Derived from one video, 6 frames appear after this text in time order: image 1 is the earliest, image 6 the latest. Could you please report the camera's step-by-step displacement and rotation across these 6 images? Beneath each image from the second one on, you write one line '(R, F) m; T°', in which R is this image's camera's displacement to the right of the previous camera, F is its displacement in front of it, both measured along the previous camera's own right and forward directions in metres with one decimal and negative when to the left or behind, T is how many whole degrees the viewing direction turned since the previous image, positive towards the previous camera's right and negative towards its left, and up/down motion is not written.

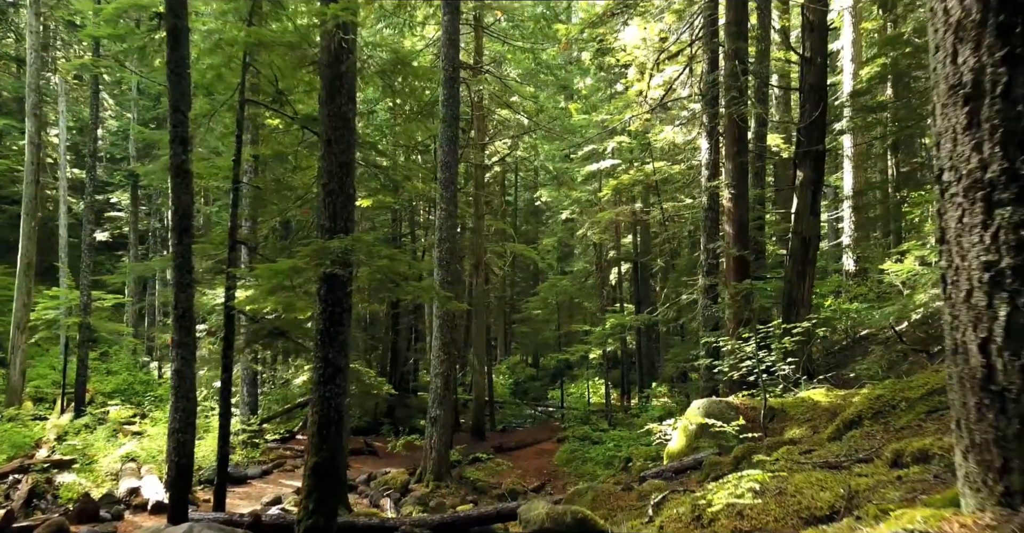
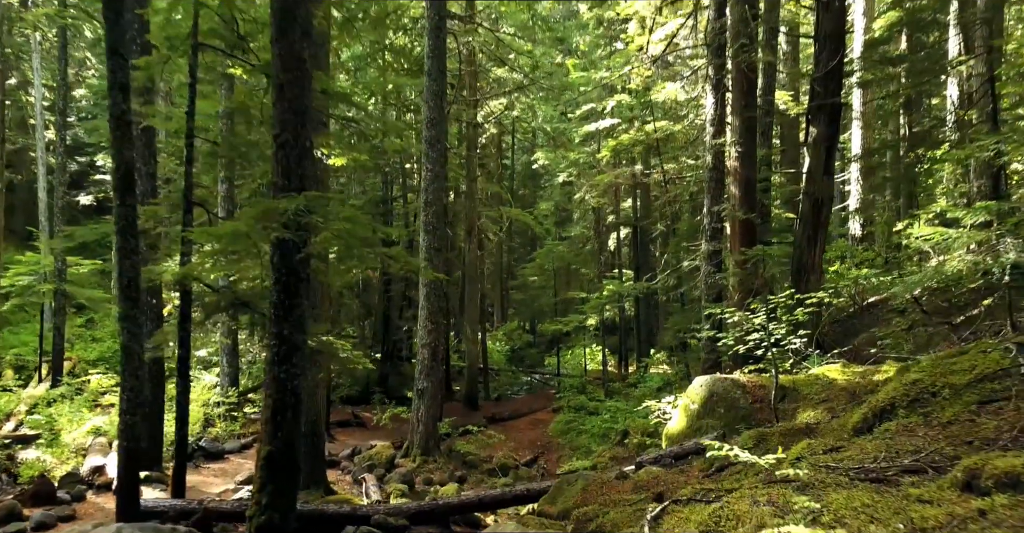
(+0.2, +1.0) m; 0°
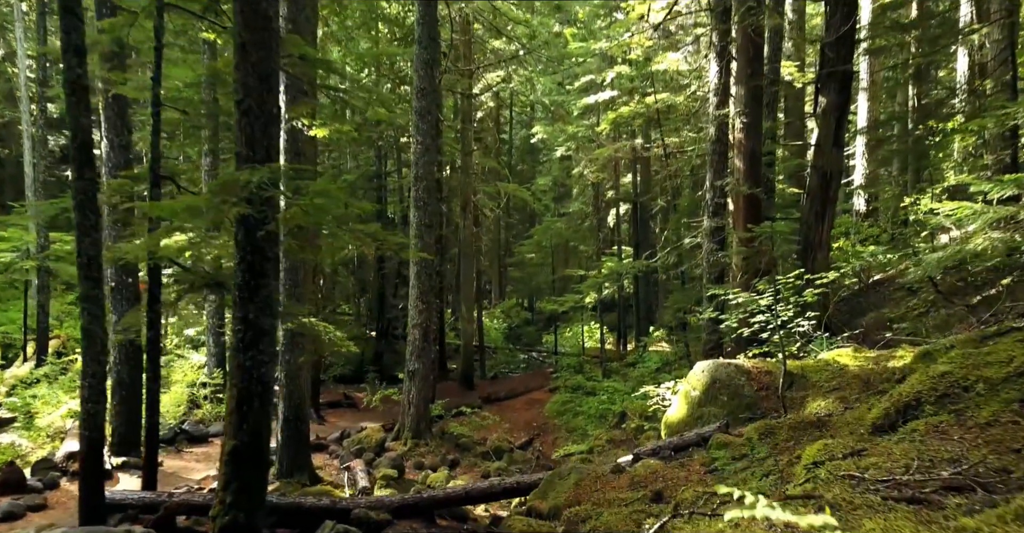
(+0.1, +0.6) m; 0°
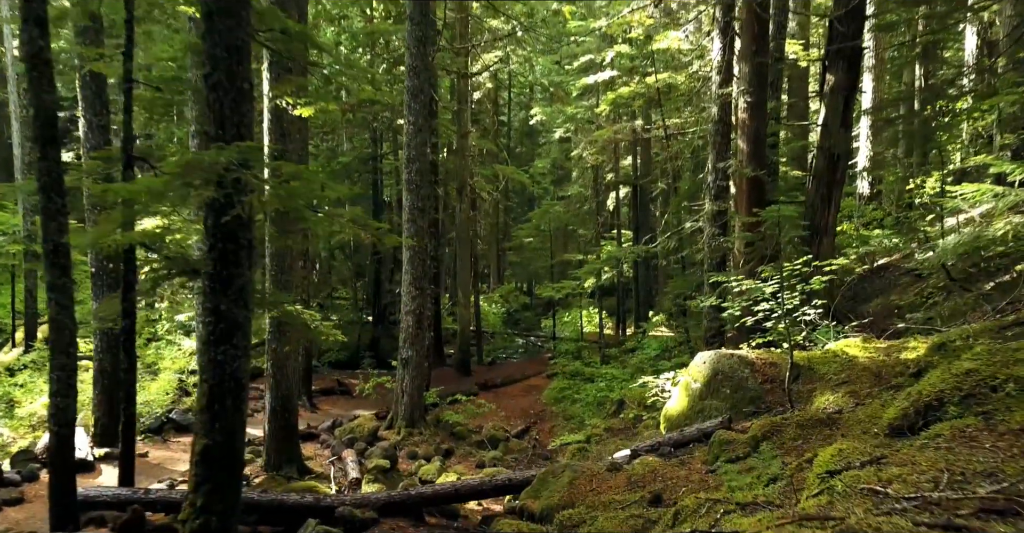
(+0.1, +0.4) m; 0°
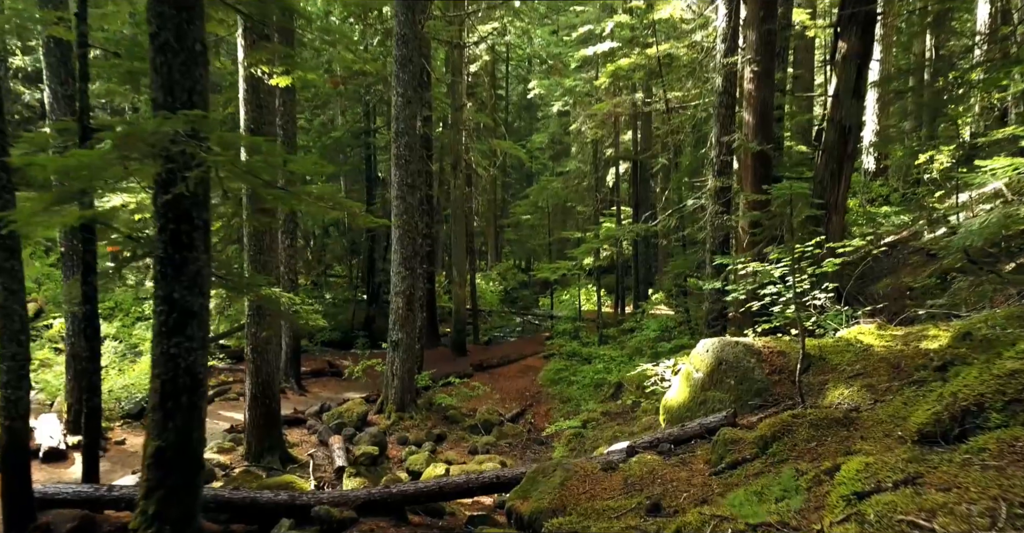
(+0.1, +0.6) m; 0°
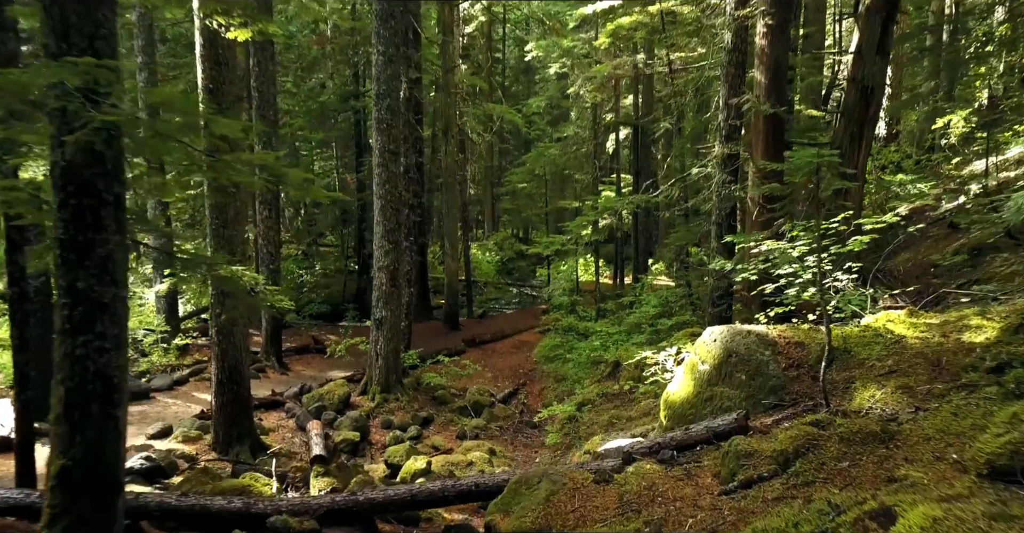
(+0.1, +0.9) m; 0°
